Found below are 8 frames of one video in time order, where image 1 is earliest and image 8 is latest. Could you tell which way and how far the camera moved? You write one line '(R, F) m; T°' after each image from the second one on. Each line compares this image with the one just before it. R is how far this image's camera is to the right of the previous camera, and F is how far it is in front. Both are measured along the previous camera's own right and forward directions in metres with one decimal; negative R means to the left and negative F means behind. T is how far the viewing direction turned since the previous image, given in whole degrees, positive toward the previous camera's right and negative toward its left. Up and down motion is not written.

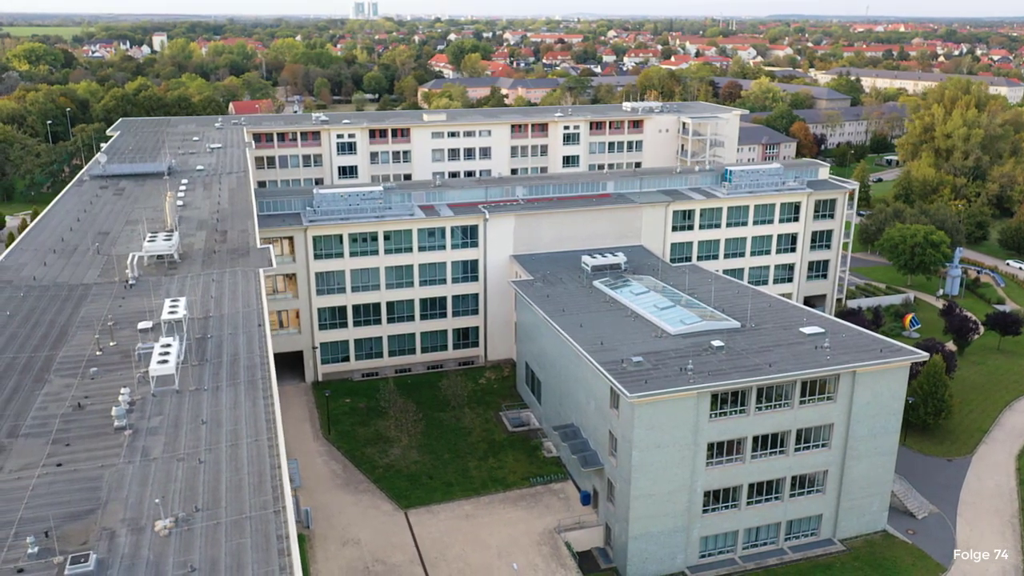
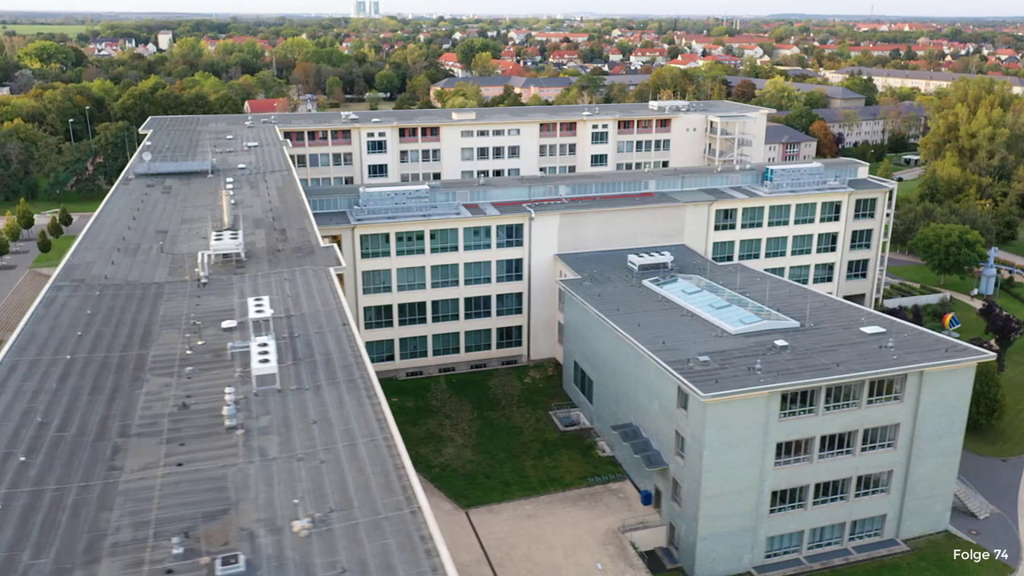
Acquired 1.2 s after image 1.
(-2.1, +0.1) m; 0°
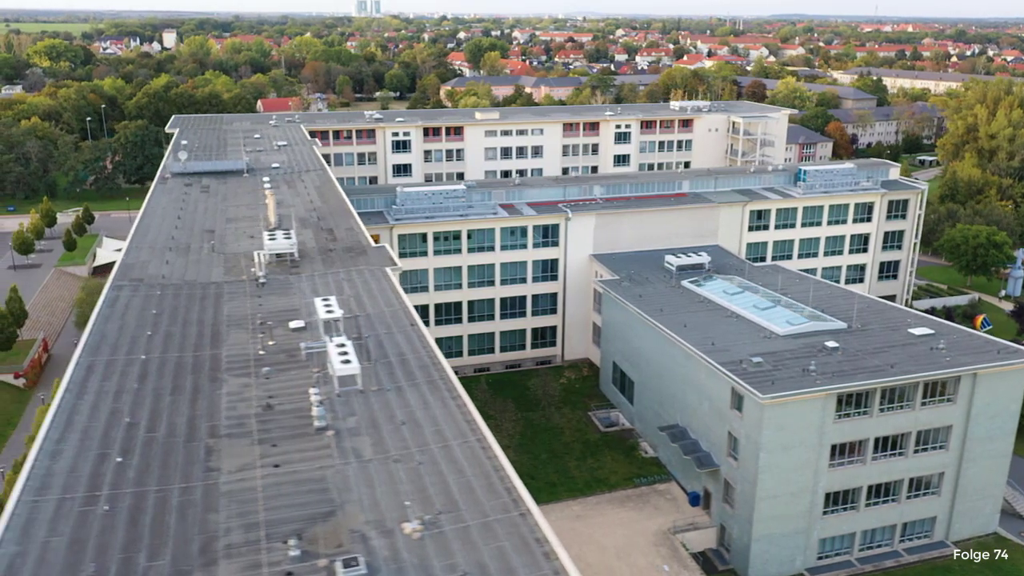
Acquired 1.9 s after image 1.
(-1.7, 0.0) m; 0°
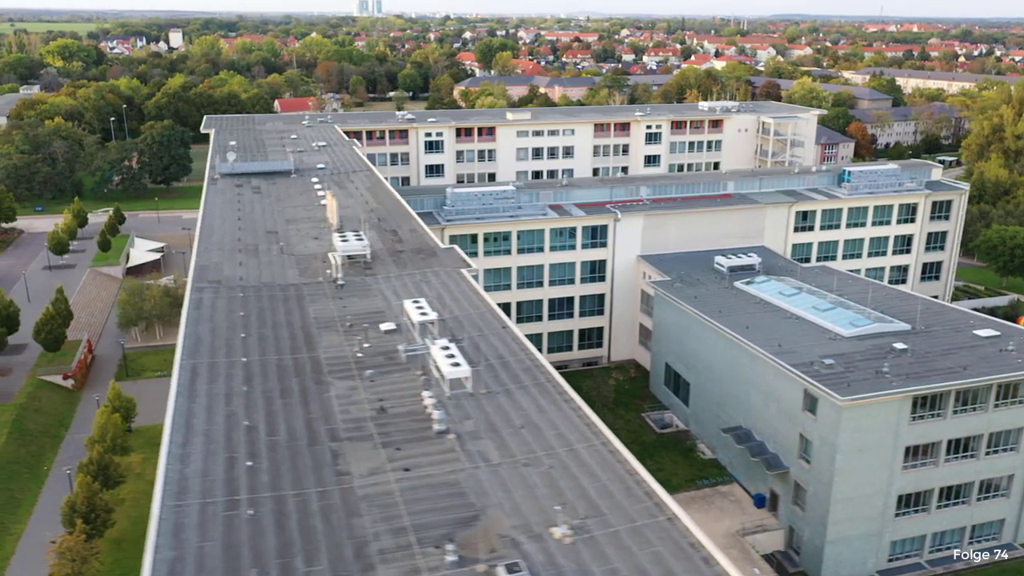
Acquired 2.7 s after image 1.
(-2.2, +0.1) m; 0°
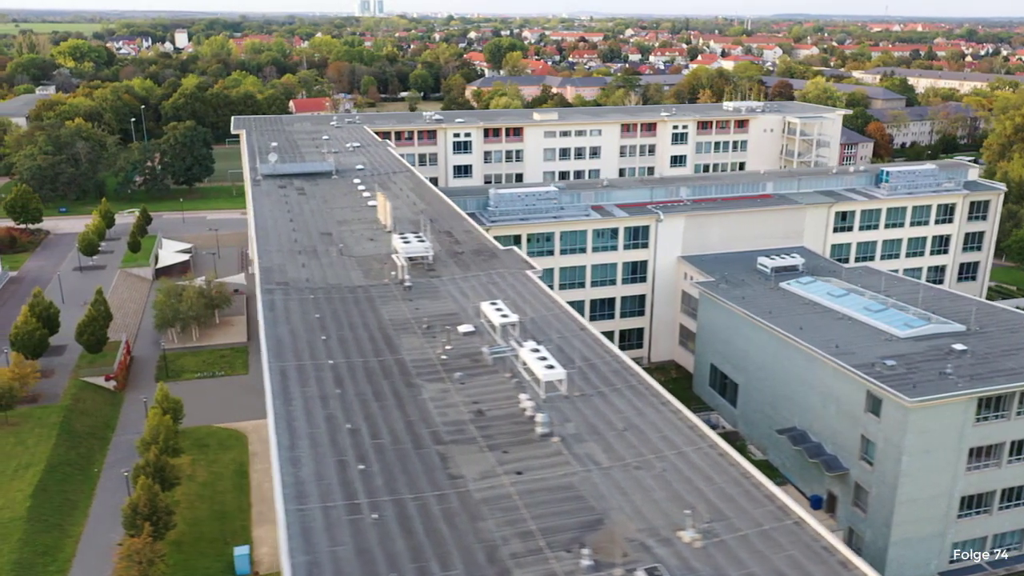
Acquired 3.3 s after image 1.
(-1.9, 0.0) m; 0°
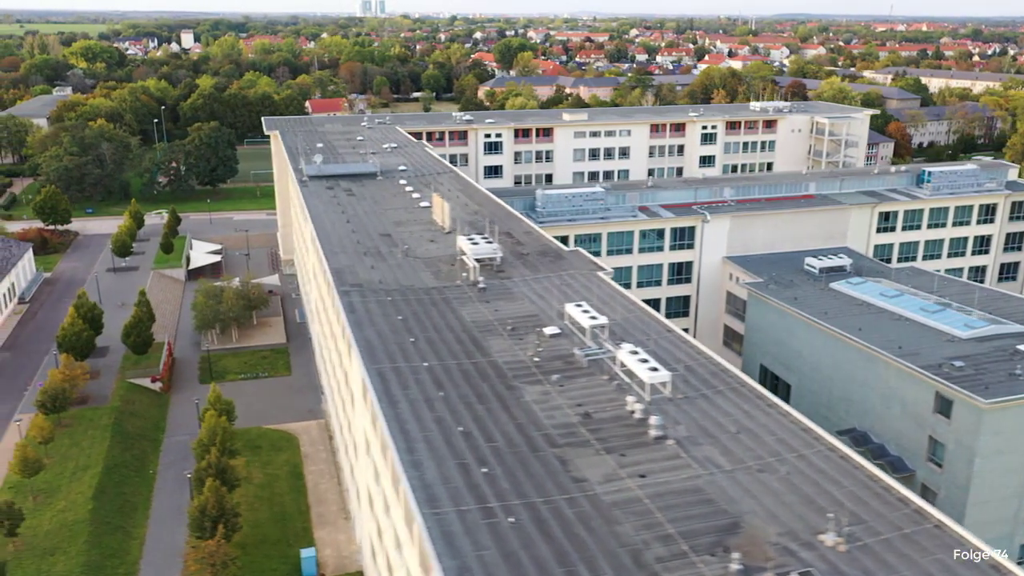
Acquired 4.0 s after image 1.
(-2.0, +0.1) m; 0°
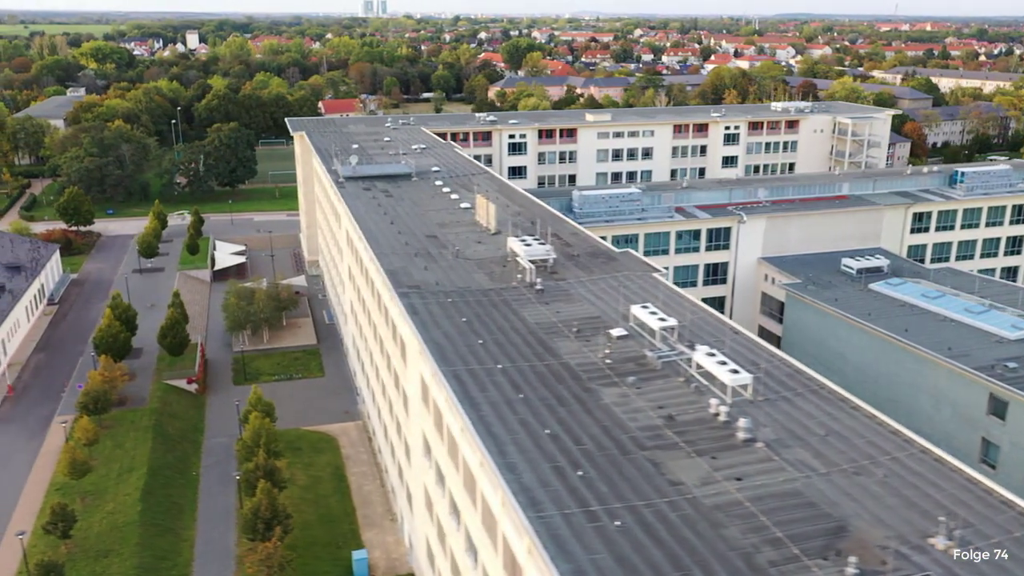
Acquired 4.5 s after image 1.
(-1.6, 0.0) m; 0°
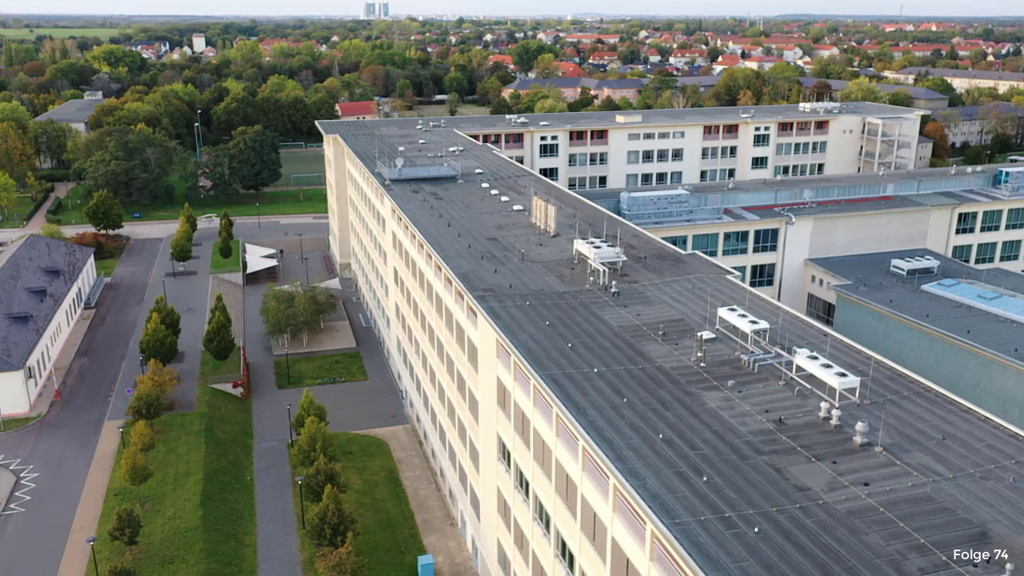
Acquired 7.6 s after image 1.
(-2.0, +0.2) m; 0°
